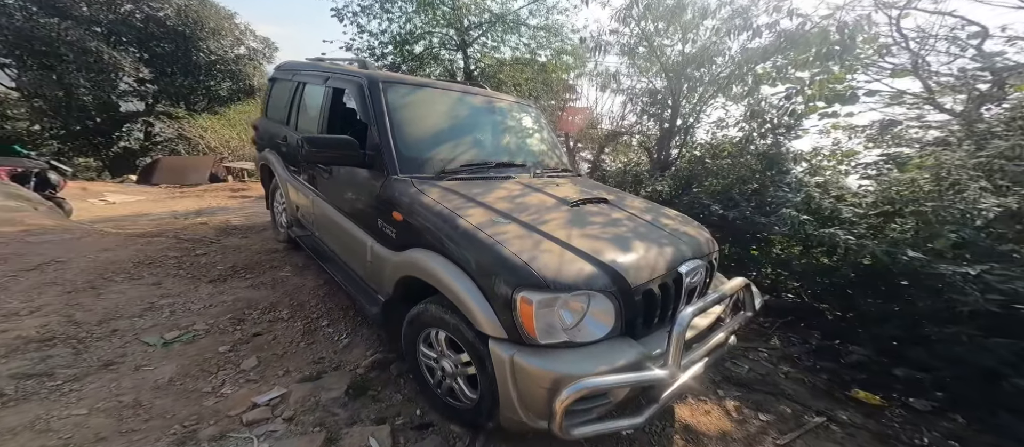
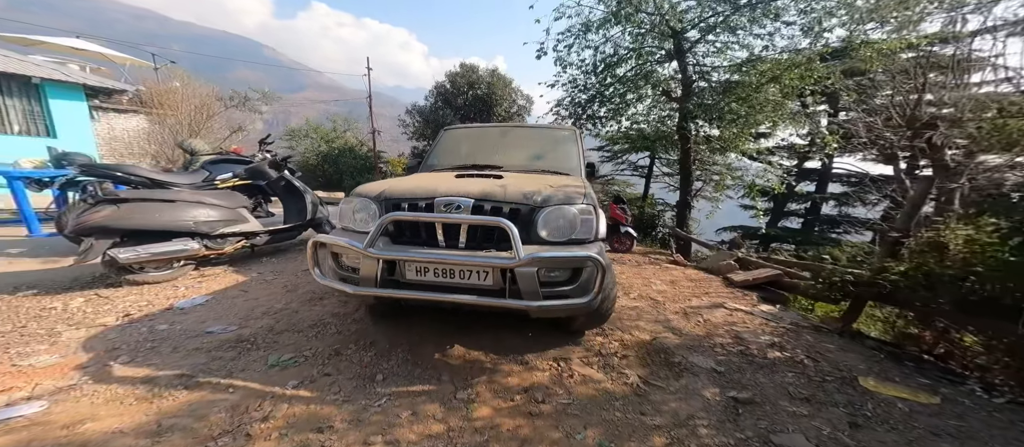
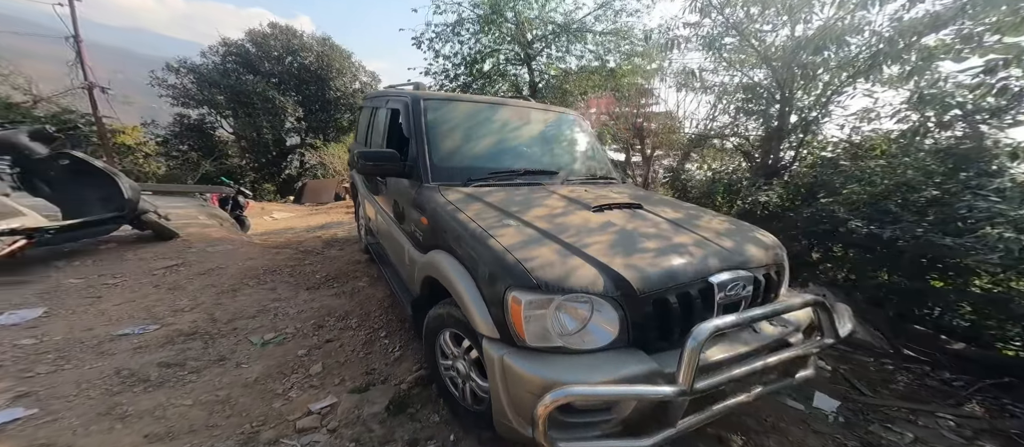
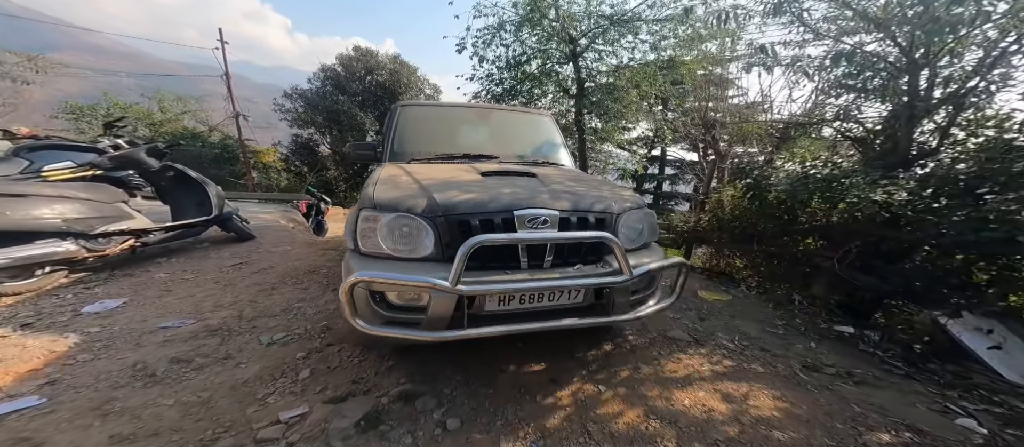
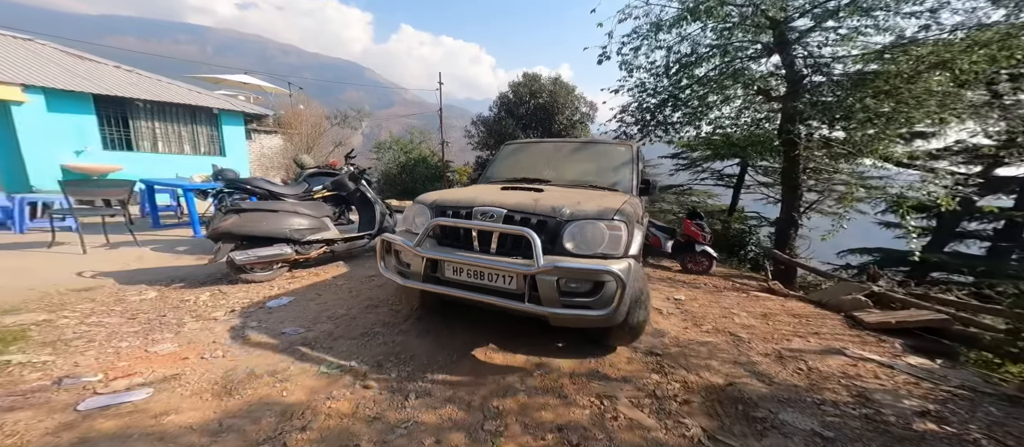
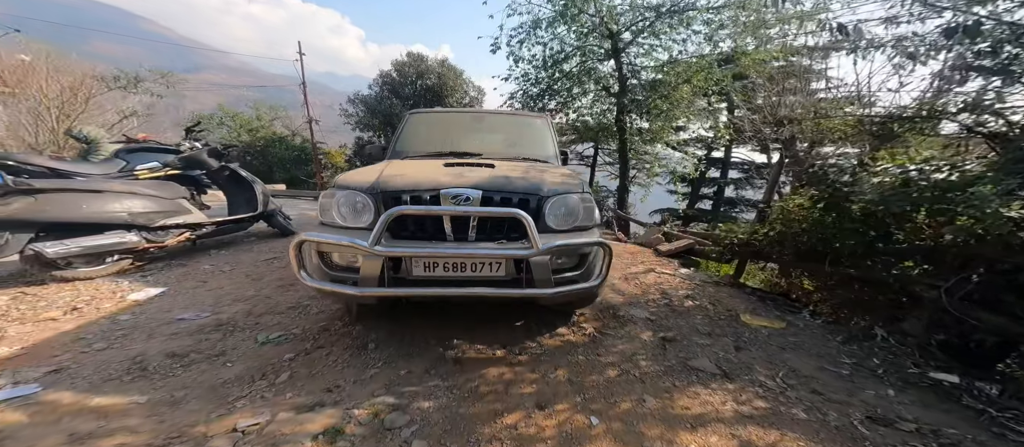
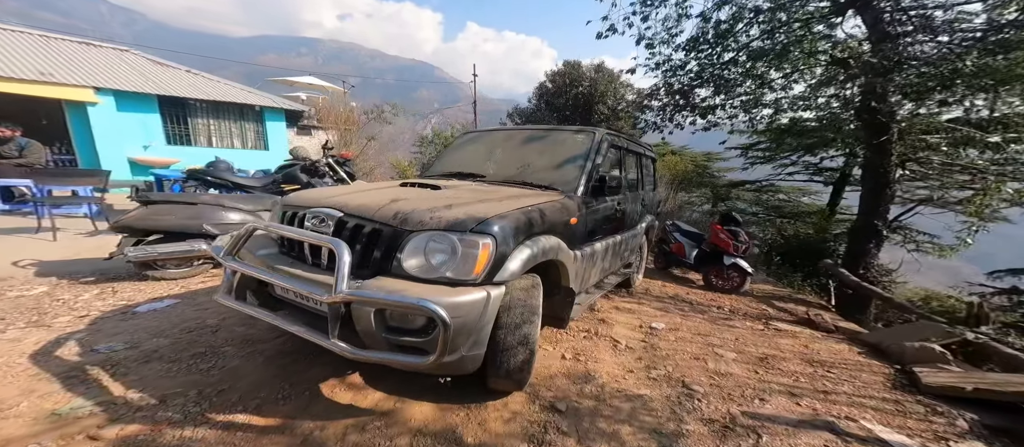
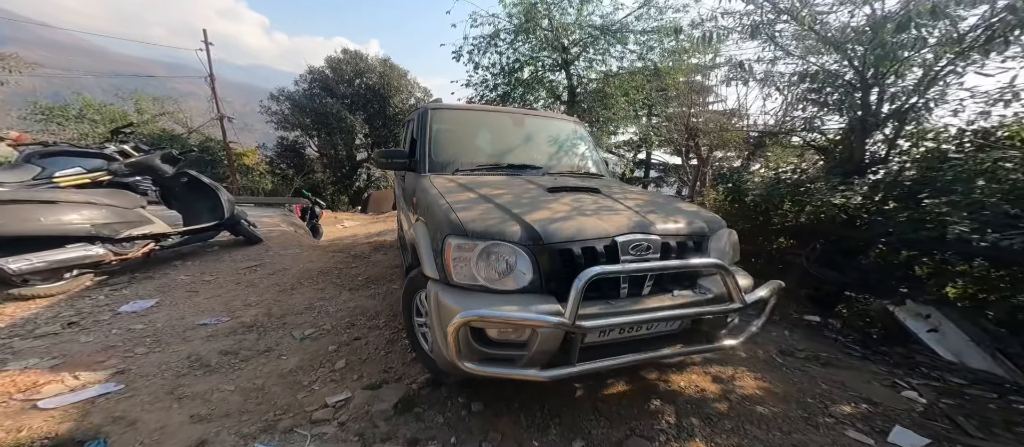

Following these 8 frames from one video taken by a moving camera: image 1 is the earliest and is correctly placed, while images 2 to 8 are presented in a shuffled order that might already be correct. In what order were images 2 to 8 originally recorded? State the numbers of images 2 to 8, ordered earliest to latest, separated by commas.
3, 8, 4, 6, 2, 5, 7
